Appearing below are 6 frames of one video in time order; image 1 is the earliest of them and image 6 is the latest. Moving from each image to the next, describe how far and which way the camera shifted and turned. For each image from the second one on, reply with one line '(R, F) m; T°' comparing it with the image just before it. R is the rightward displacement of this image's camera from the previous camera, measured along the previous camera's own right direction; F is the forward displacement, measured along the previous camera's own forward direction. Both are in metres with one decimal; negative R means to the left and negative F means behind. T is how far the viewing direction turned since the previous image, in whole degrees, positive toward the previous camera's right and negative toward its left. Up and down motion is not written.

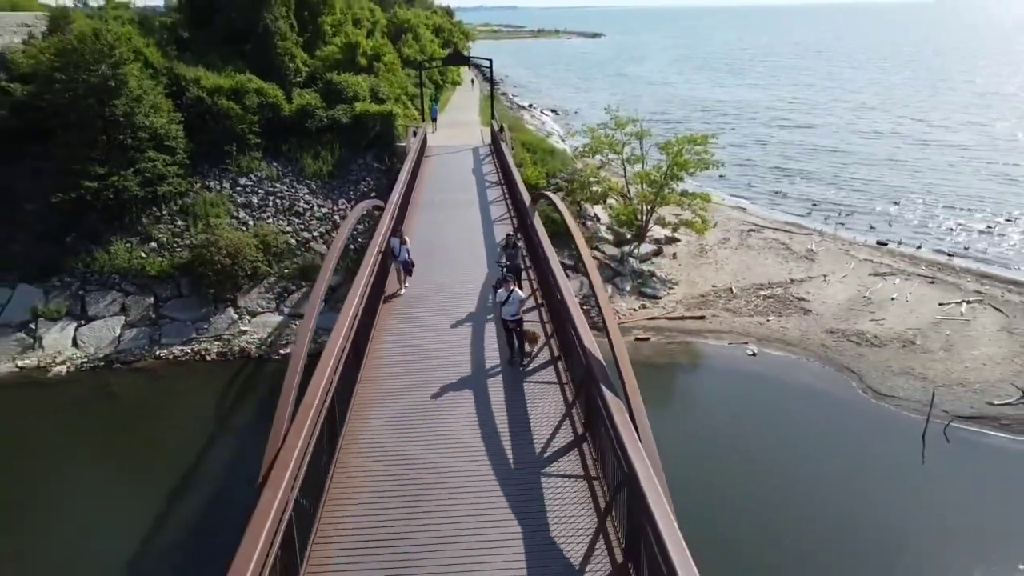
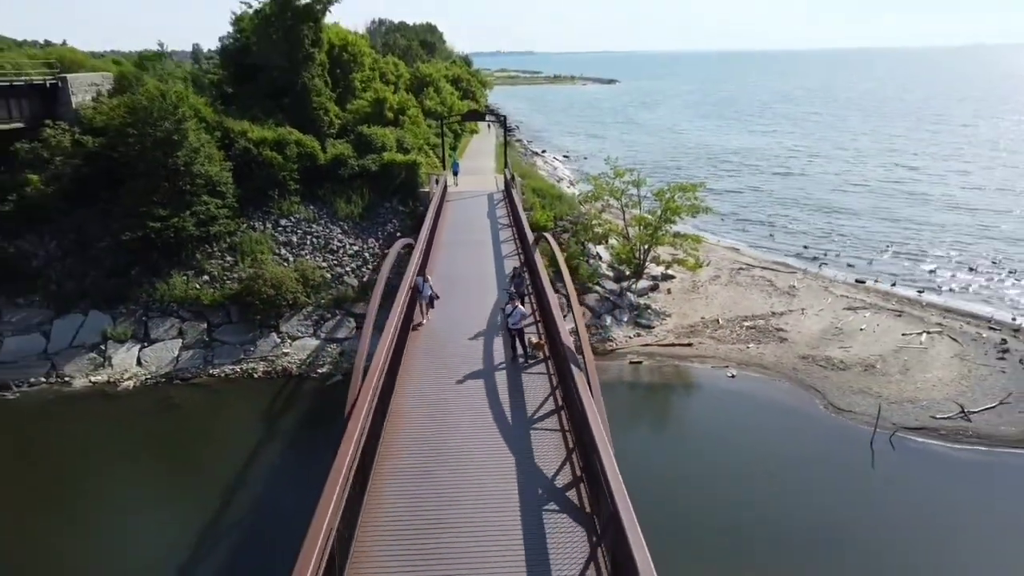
(+0.2, -2.4) m; -1°
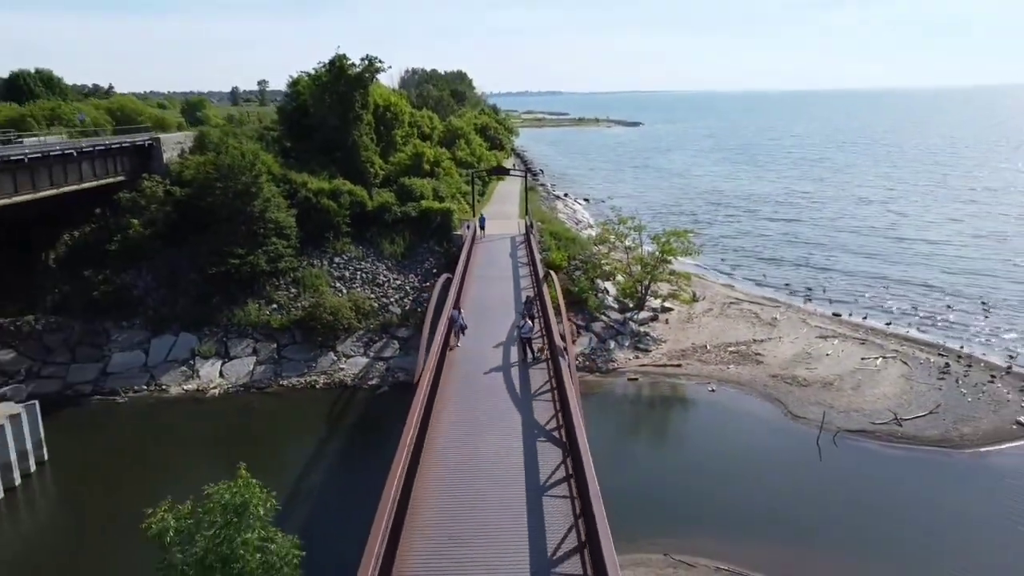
(+0.2, -3.9) m; -2°
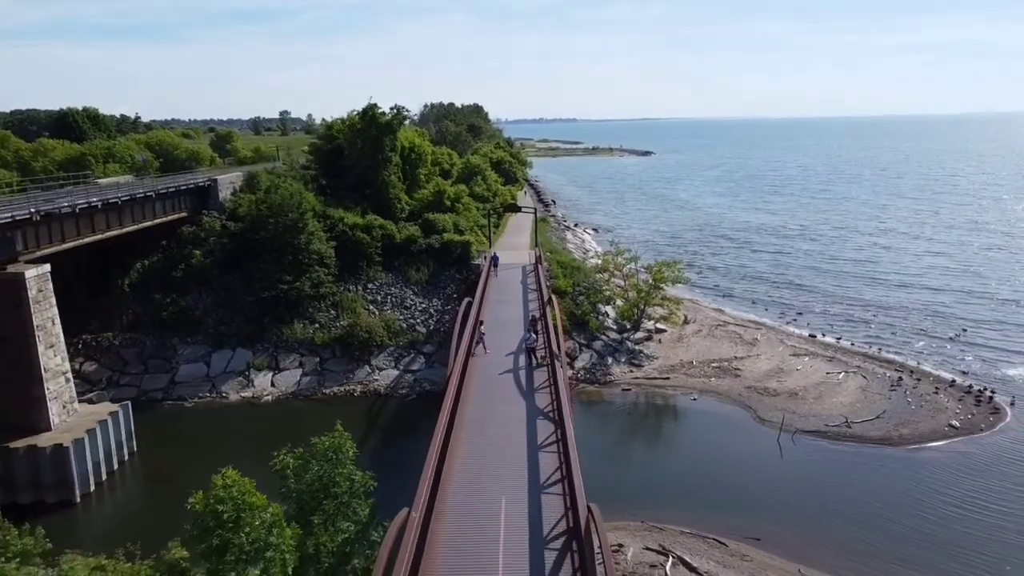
(+0.1, -3.8) m; -1°
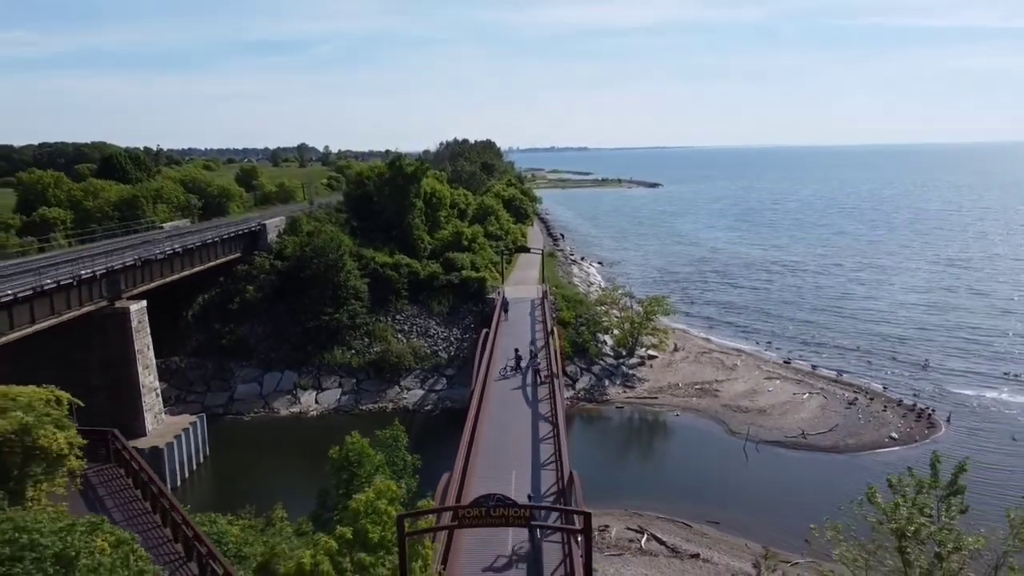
(+0.1, -4.6) m; -1°
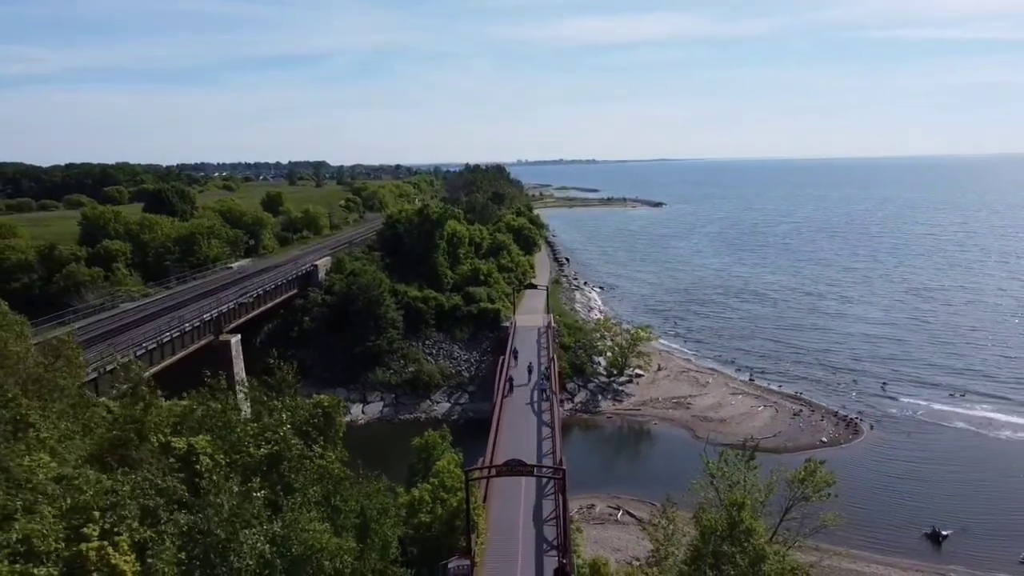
(-0.1, -7.4) m; -1°
